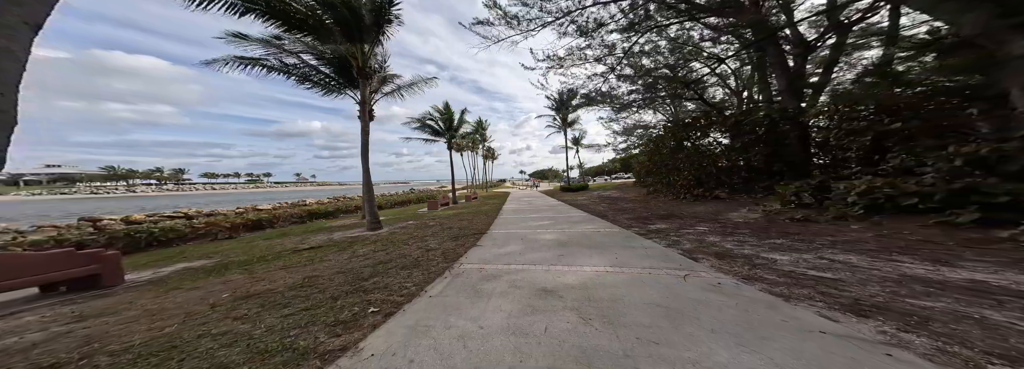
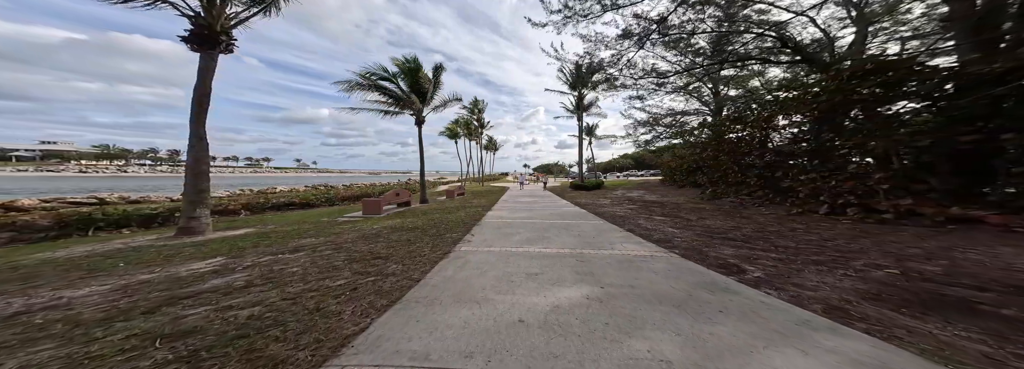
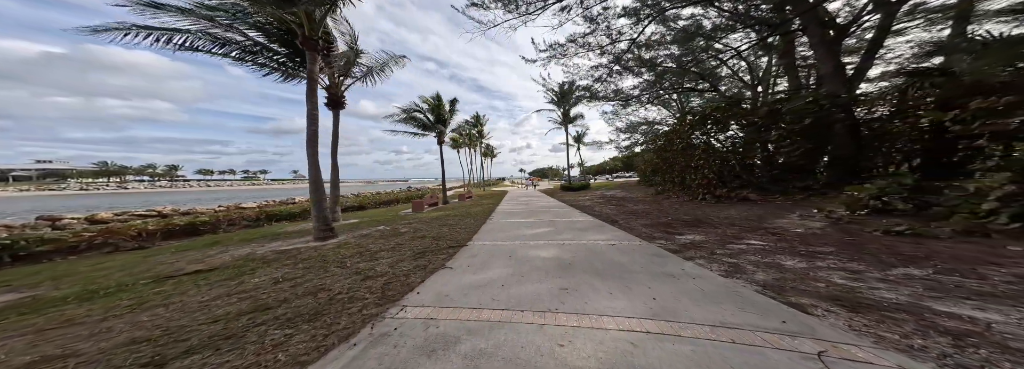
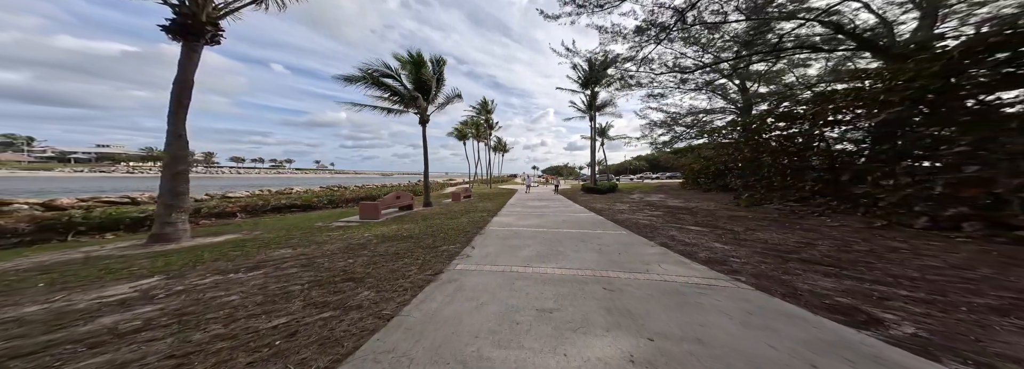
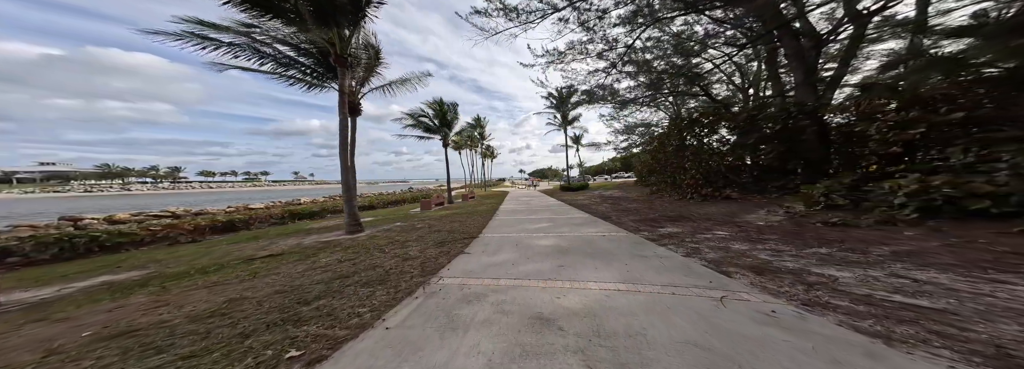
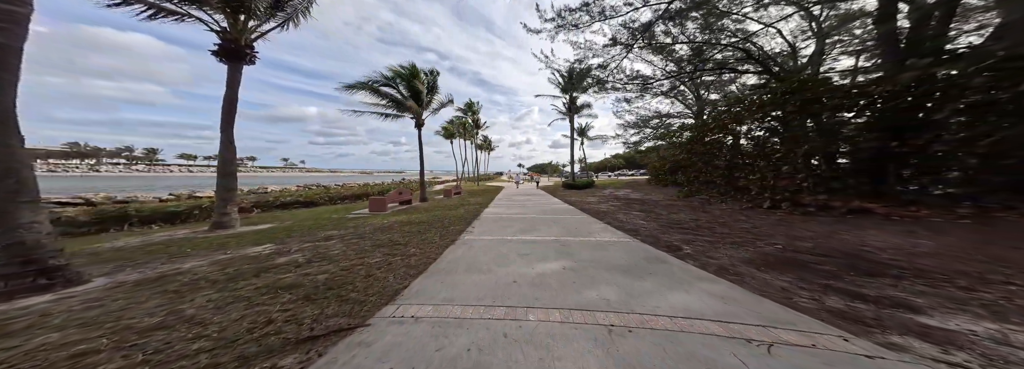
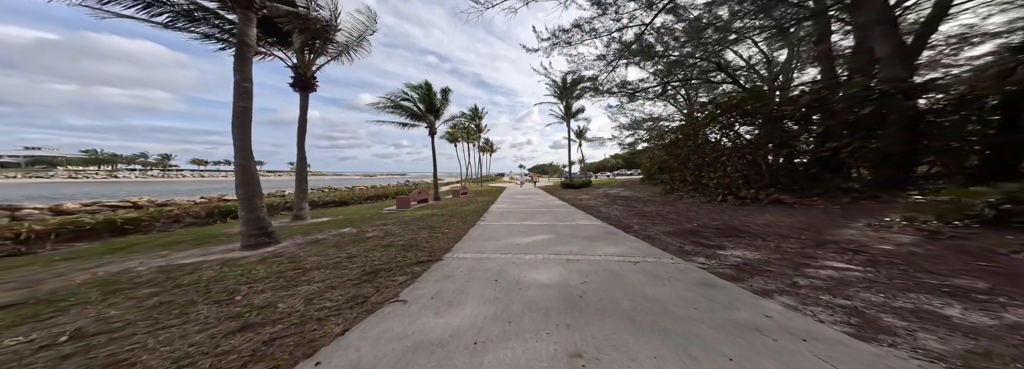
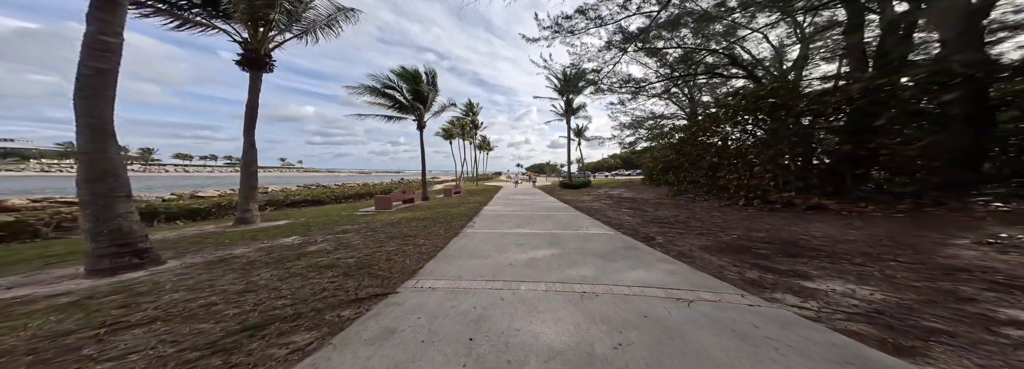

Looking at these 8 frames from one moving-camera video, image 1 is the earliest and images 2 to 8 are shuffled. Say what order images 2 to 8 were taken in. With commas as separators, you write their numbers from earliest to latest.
5, 3, 7, 8, 6, 2, 4
